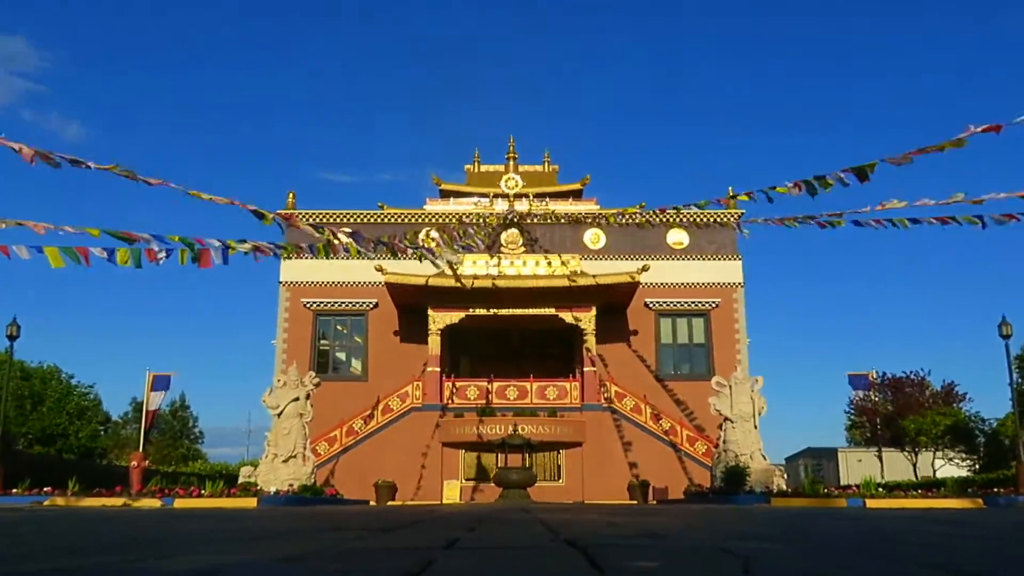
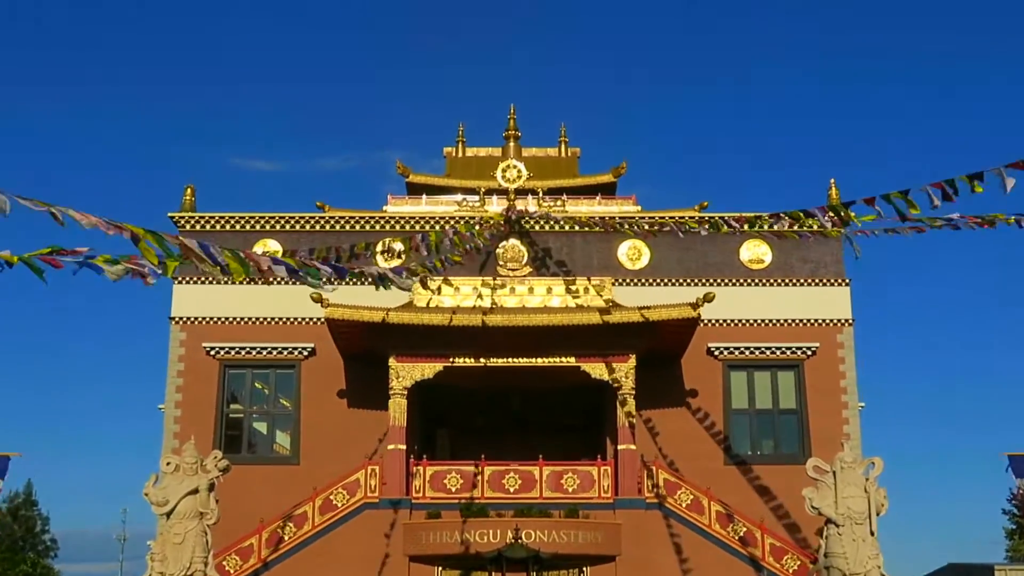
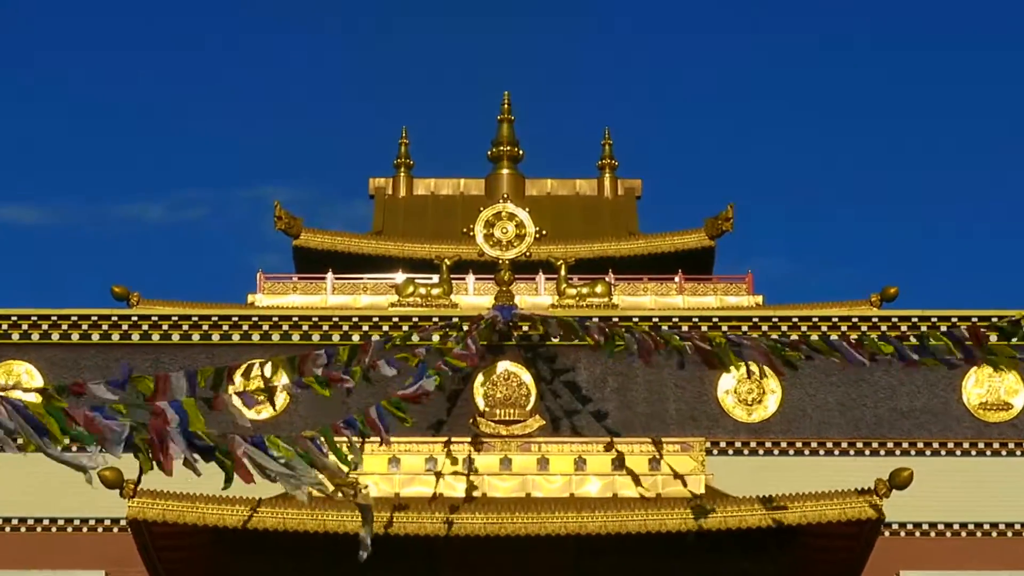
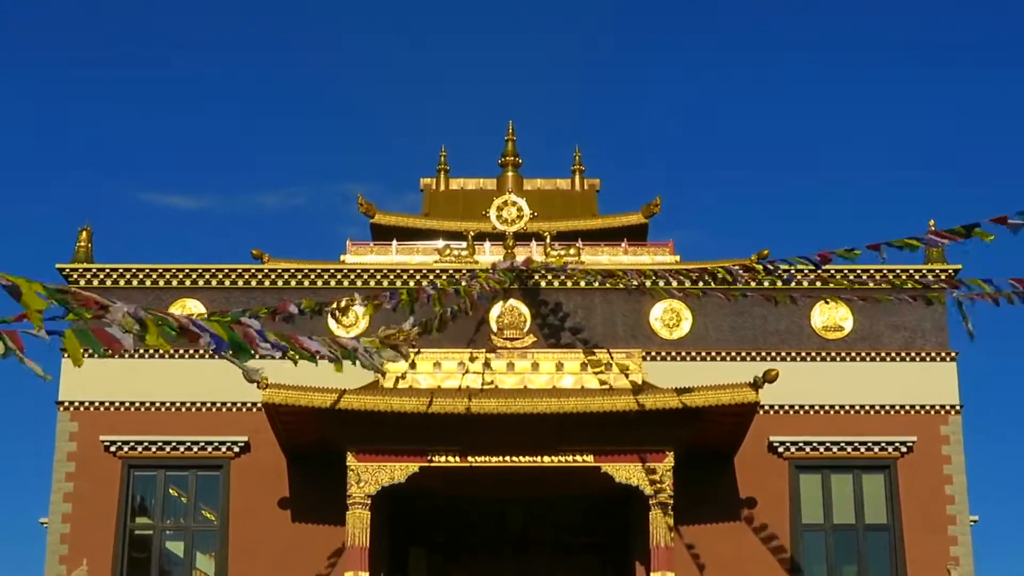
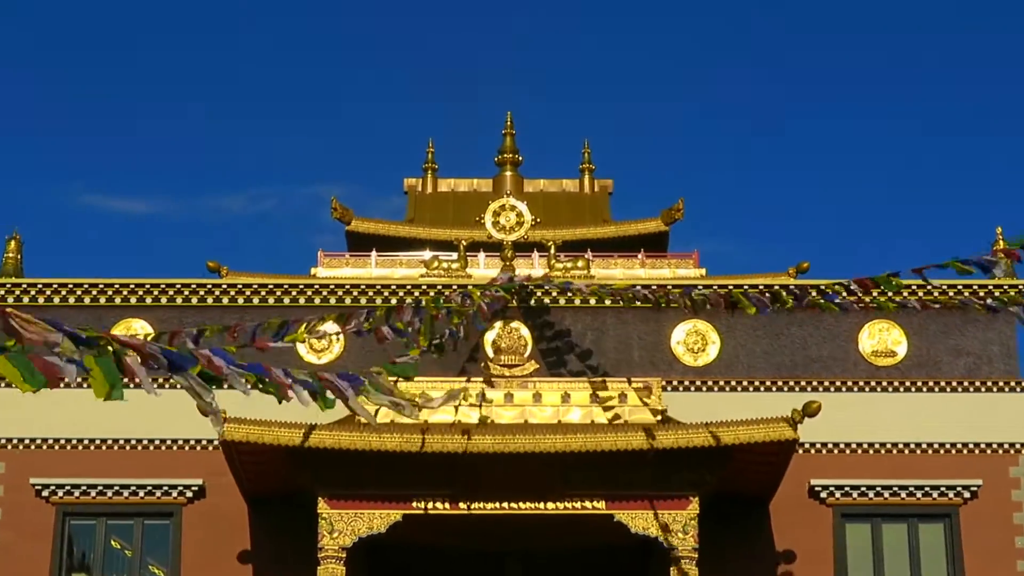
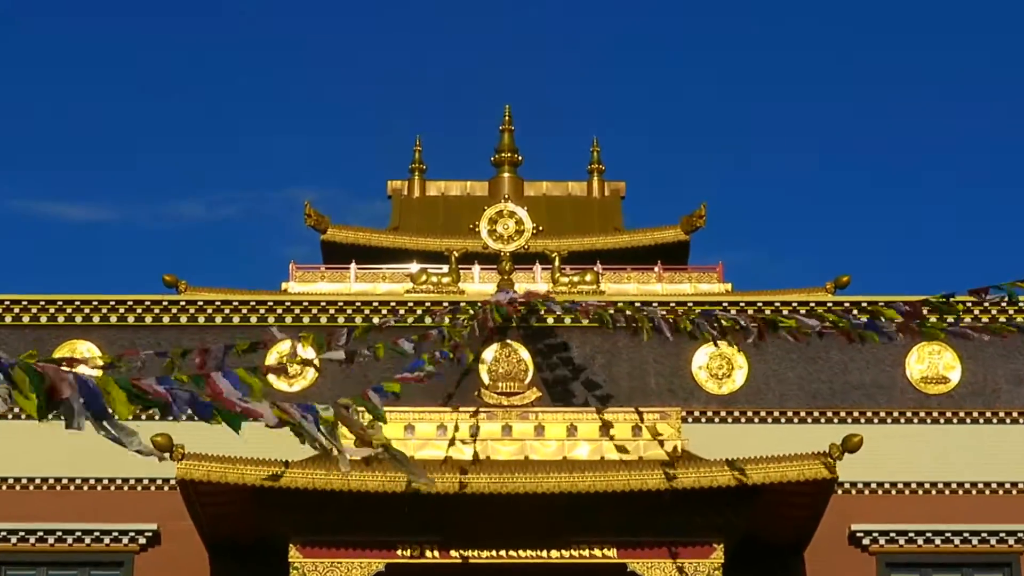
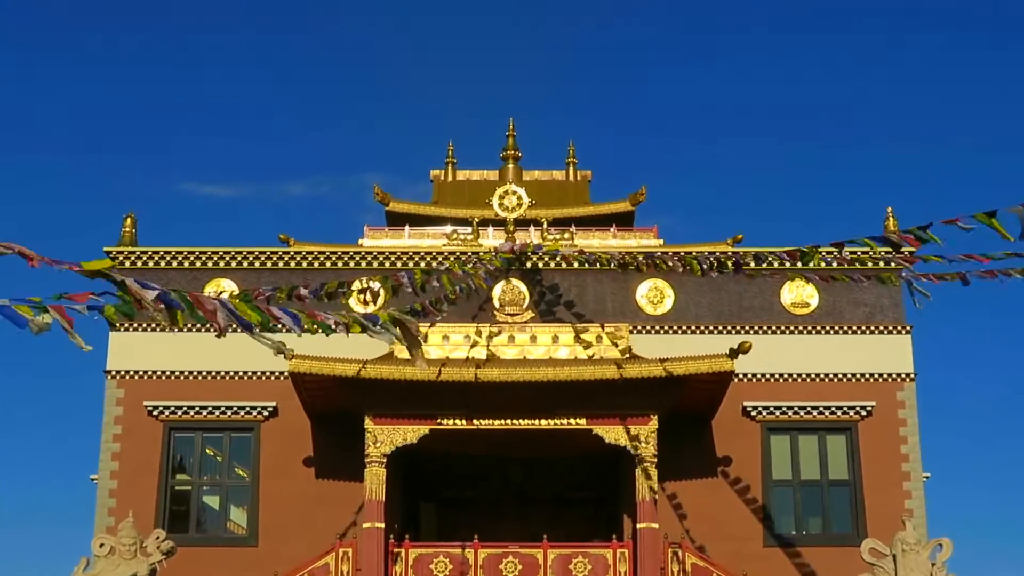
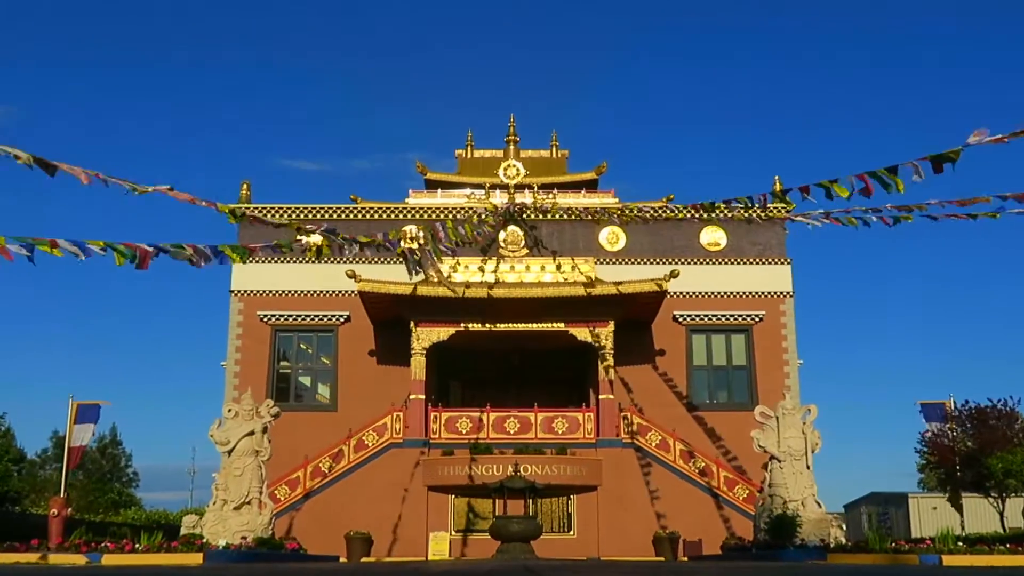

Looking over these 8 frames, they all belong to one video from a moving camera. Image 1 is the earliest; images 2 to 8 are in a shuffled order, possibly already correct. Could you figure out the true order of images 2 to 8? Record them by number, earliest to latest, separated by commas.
8, 2, 7, 4, 5, 6, 3
